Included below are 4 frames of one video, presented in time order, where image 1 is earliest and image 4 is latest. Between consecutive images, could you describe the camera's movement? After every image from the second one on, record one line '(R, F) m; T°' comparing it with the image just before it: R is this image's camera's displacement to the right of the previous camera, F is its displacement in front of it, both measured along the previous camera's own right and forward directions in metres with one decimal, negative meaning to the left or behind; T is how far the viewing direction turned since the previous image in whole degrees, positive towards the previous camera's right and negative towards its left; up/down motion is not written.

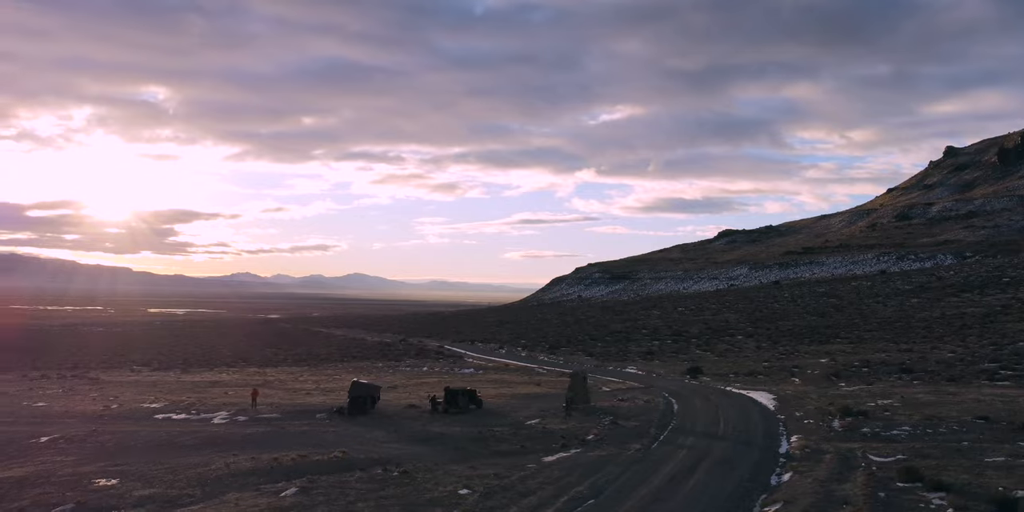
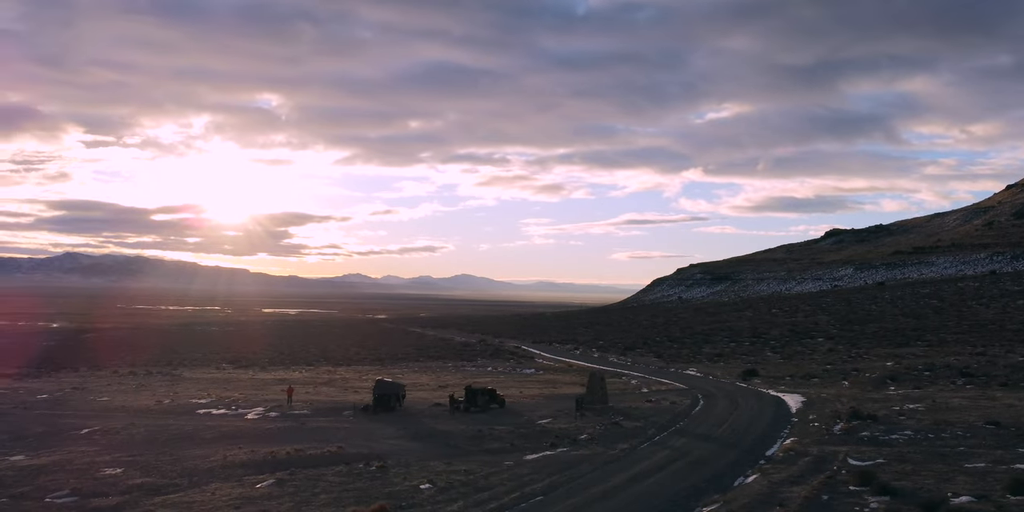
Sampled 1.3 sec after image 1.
(+2.6, -0.3) m; -6°
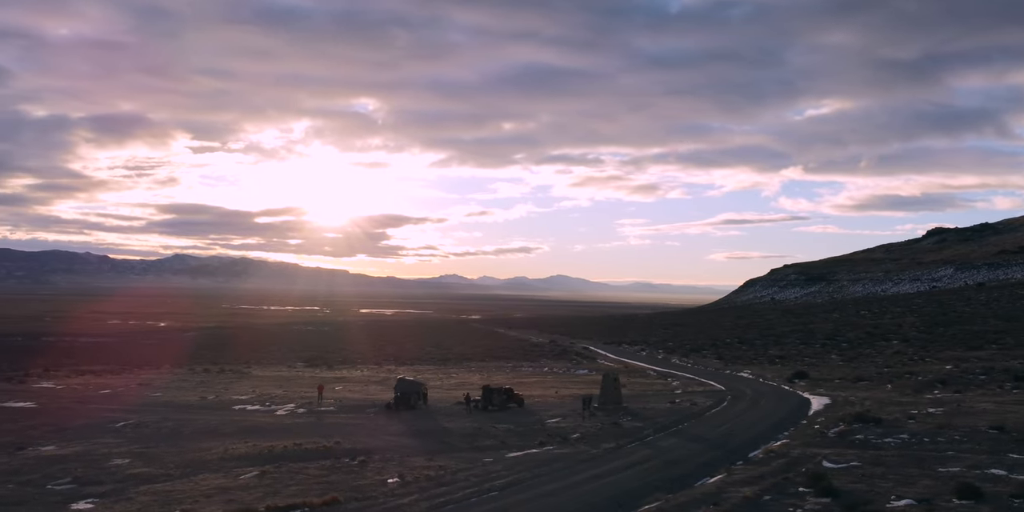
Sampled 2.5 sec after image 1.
(+2.4, -0.4) m; -5°
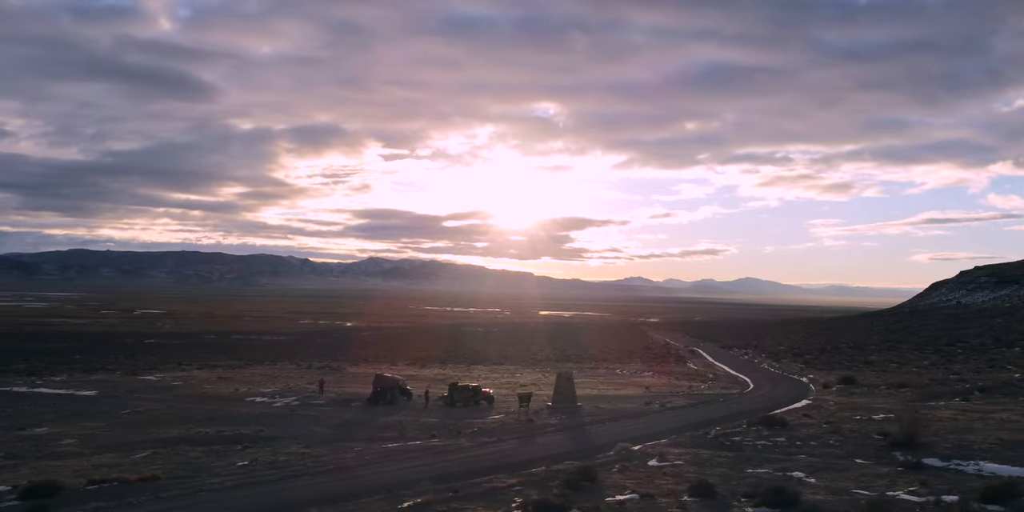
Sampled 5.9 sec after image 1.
(+6.9, -0.5) m; -11°
